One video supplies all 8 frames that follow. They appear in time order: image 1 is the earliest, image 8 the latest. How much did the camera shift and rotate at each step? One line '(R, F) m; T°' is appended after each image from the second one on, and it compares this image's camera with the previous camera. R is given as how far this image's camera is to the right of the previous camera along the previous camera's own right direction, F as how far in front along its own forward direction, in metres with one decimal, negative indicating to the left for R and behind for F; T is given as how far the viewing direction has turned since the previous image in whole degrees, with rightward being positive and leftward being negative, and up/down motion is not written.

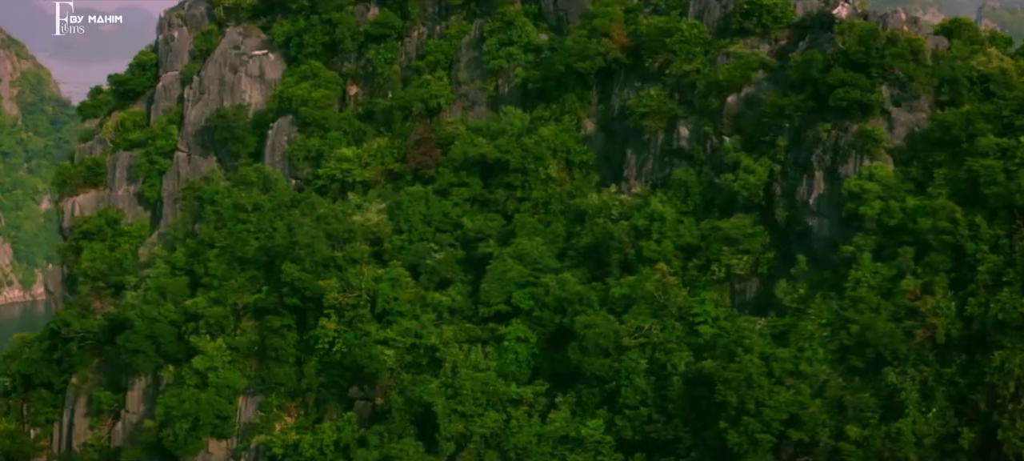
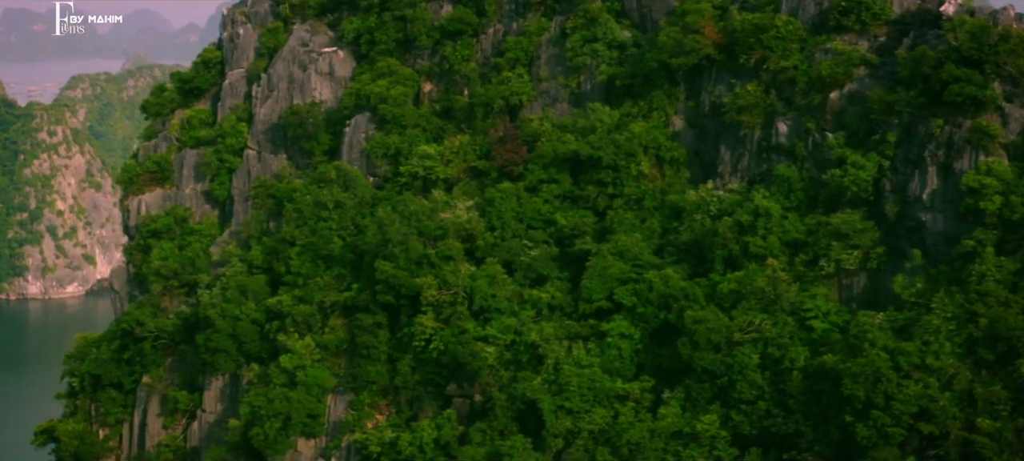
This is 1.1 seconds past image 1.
(-1.3, 0.0) m; +2°
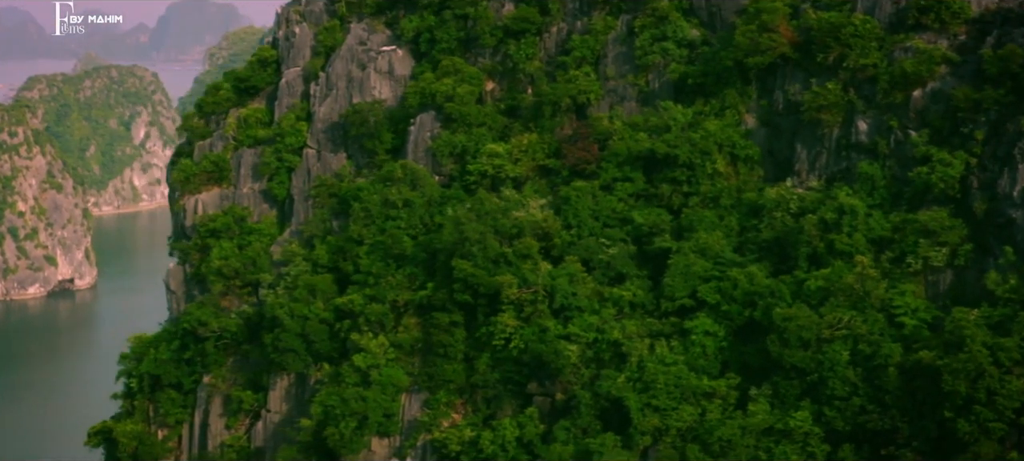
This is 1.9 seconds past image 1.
(-1.0, 0.0) m; +2°
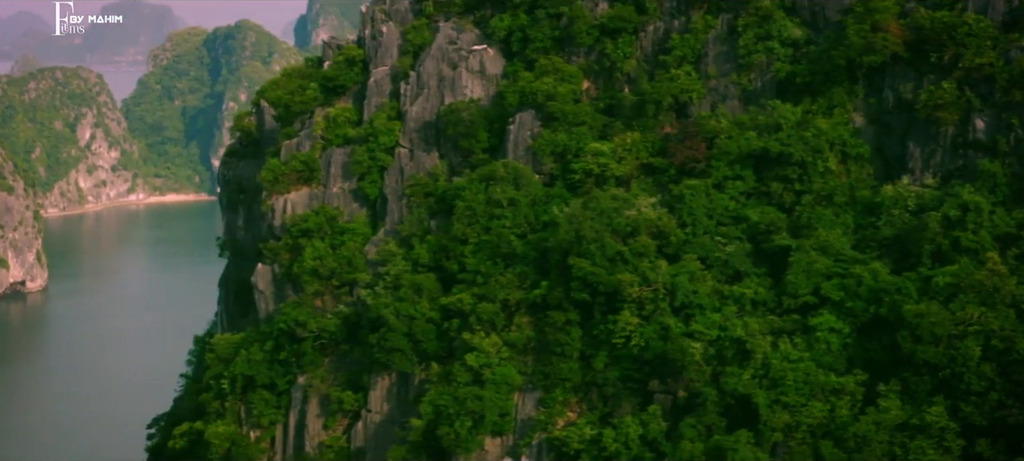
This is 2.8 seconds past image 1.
(-1.5, 0.0) m; +2°
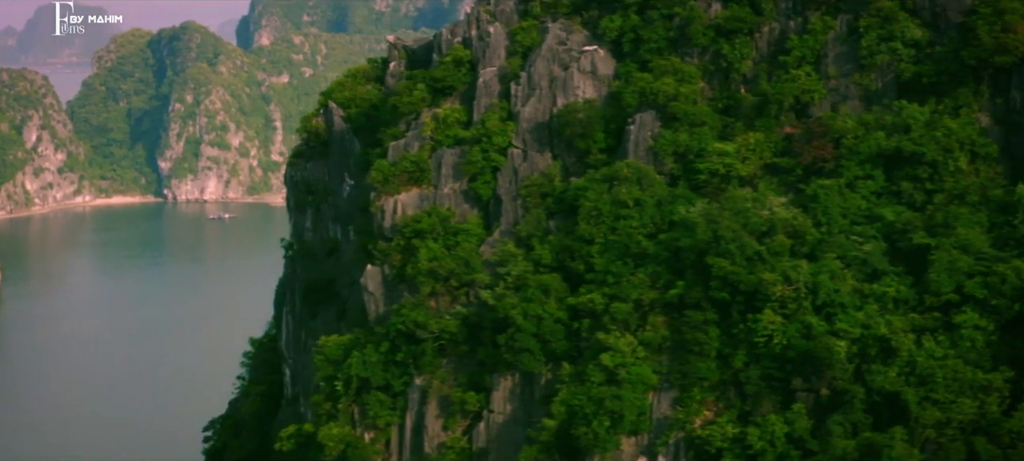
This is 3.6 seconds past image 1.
(-1.7, 0.0) m; +2°
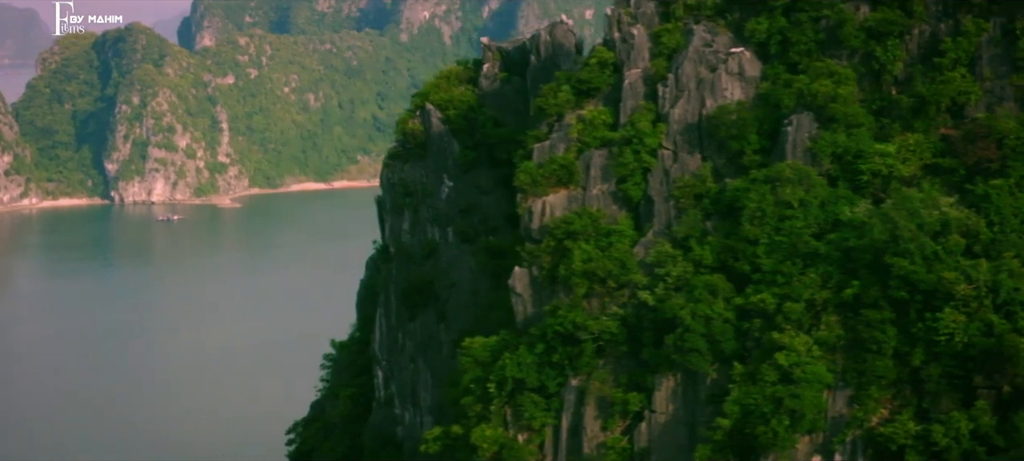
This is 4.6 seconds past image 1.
(-2.1, 0.0) m; +2°
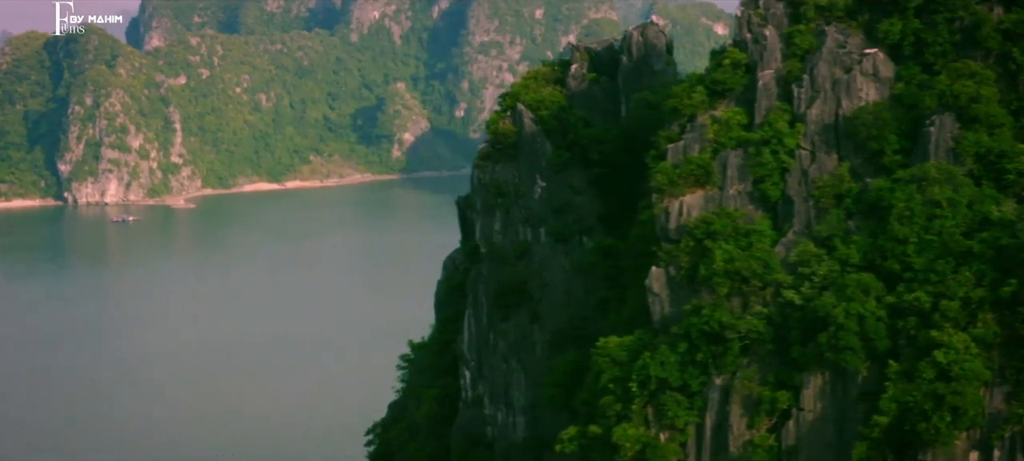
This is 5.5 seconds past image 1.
(-1.9, 0.0) m; +2°
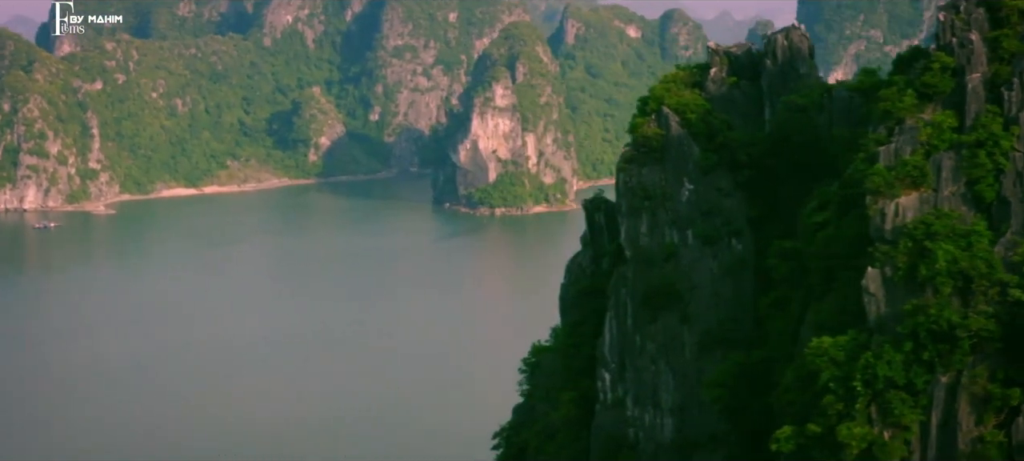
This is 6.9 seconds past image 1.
(-3.1, 0.0) m; +4°
